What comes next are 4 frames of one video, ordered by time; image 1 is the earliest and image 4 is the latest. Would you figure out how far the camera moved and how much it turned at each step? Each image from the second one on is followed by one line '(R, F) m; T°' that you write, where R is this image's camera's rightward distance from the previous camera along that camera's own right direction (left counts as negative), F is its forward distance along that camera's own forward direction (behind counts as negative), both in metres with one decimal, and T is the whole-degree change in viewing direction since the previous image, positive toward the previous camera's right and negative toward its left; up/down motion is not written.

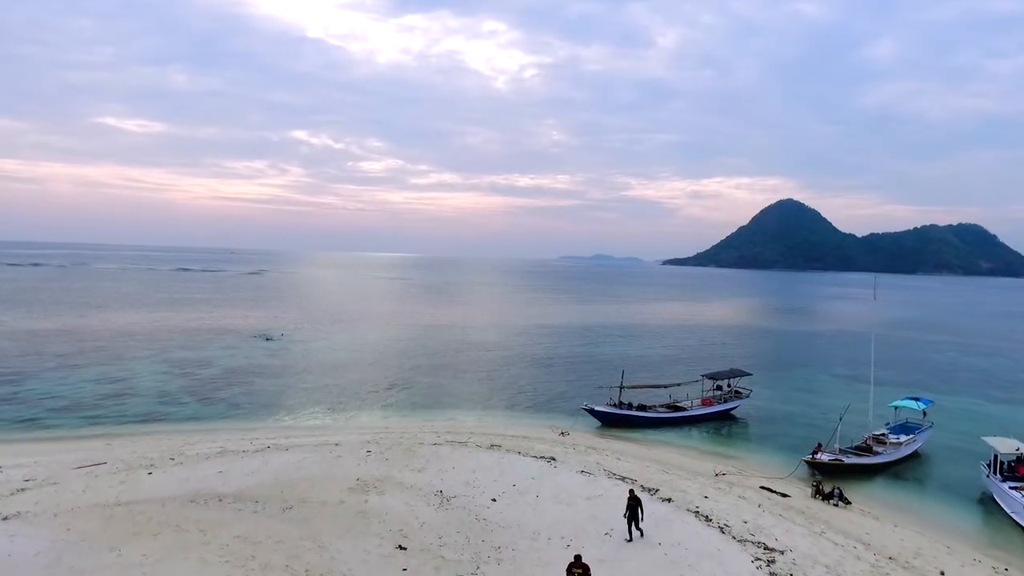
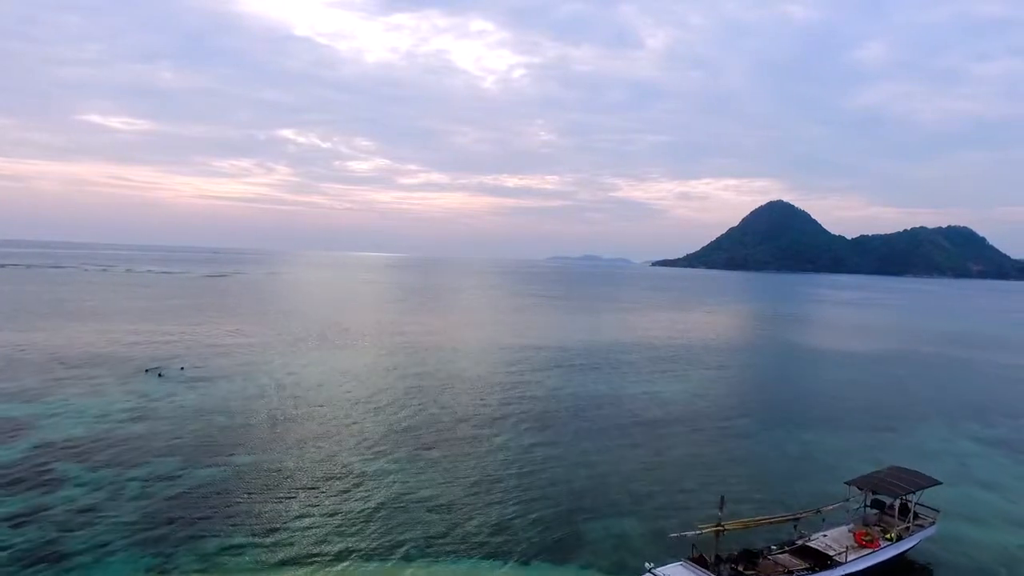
(-0.4, +17.2) m; +1°
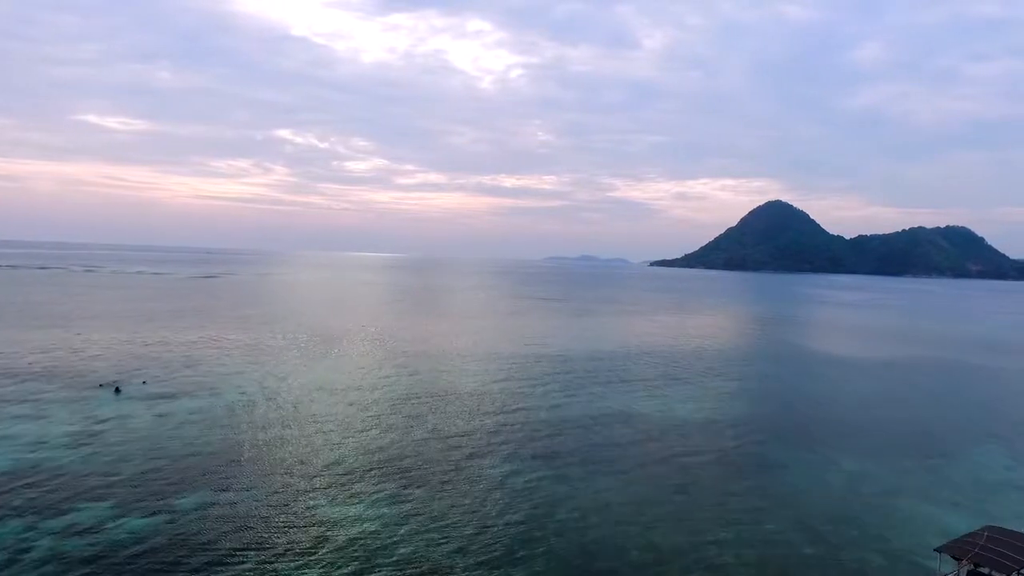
(-0.8, +3.3) m; 0°
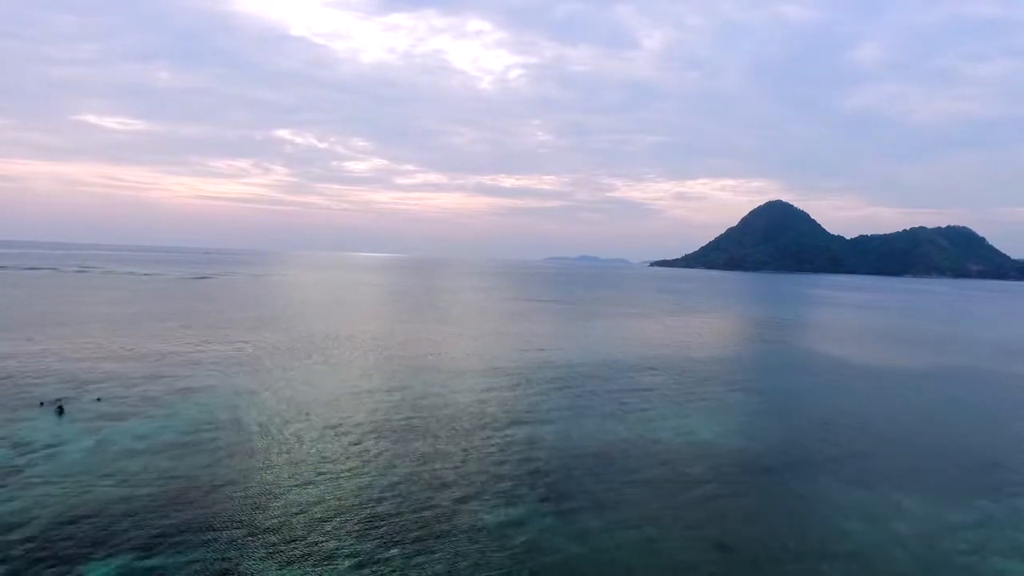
(-0.3, +1.7) m; 0°
